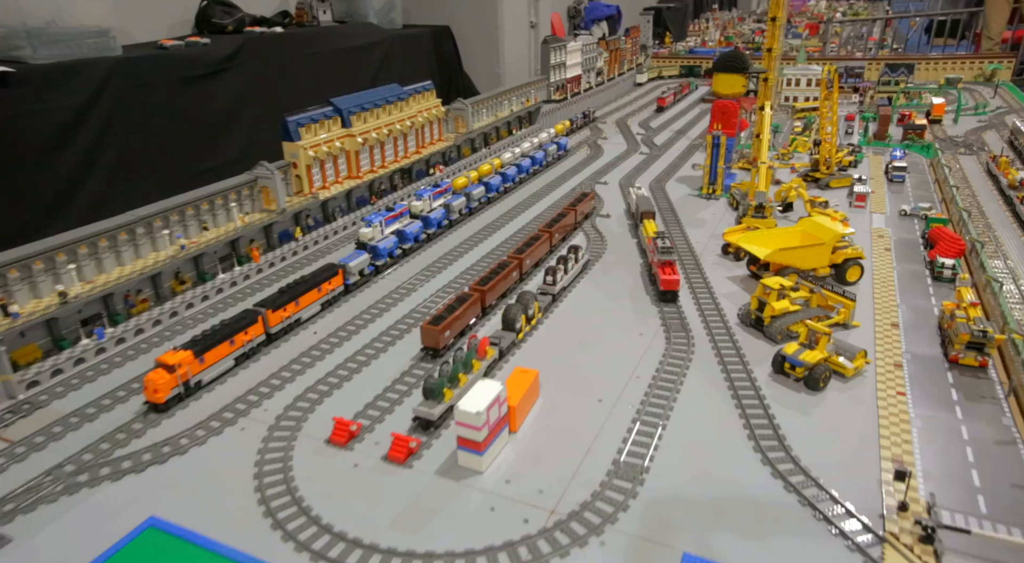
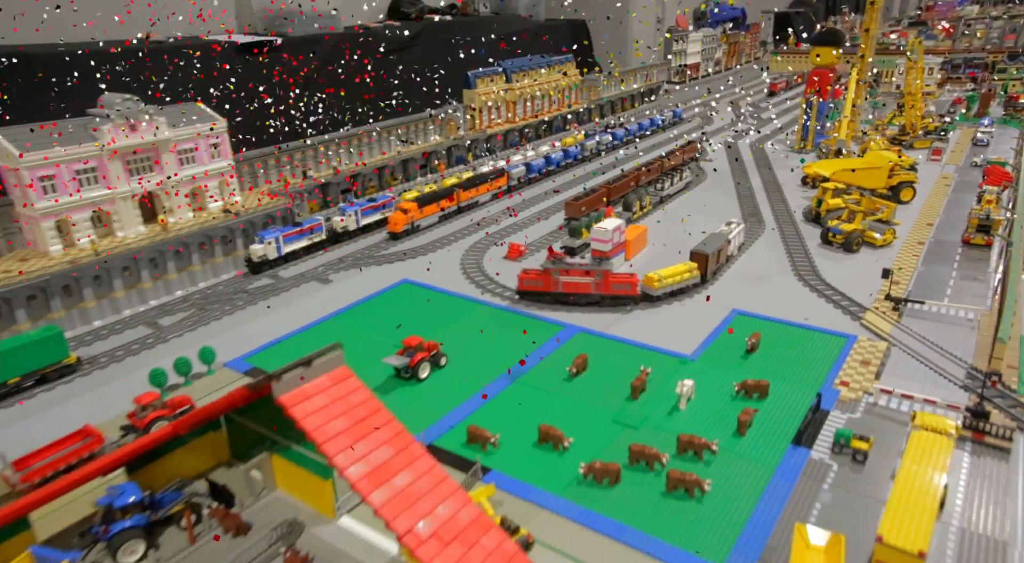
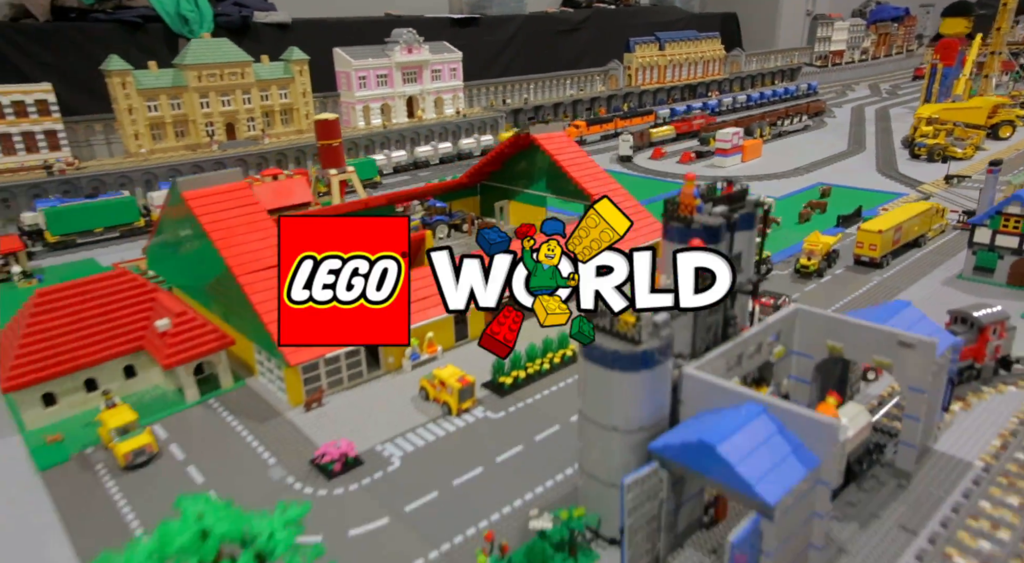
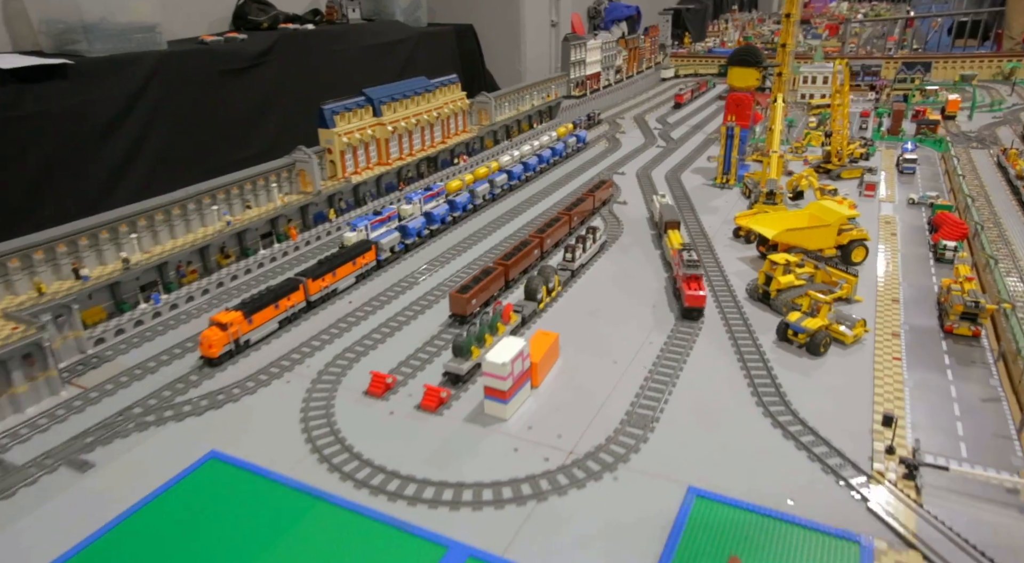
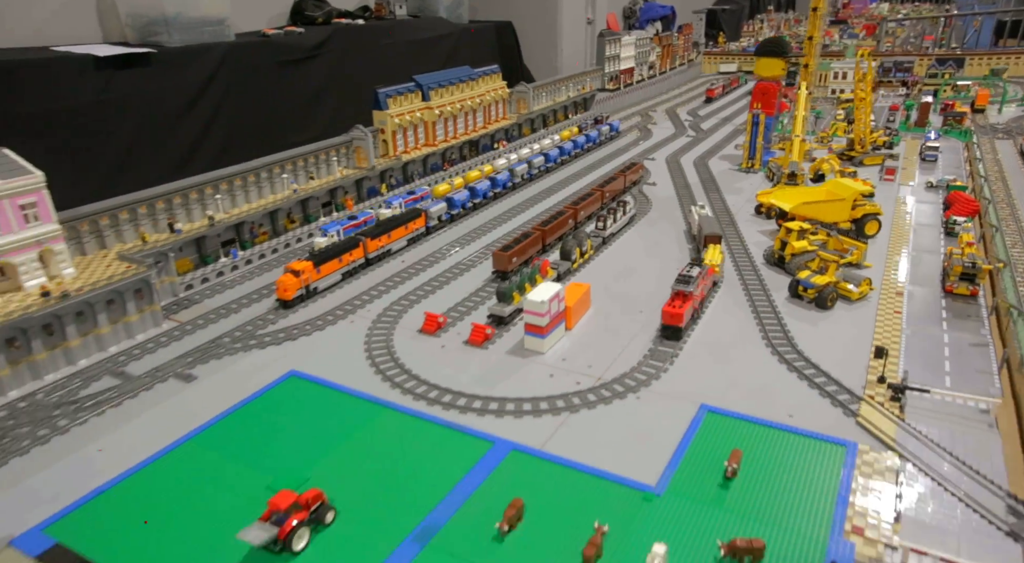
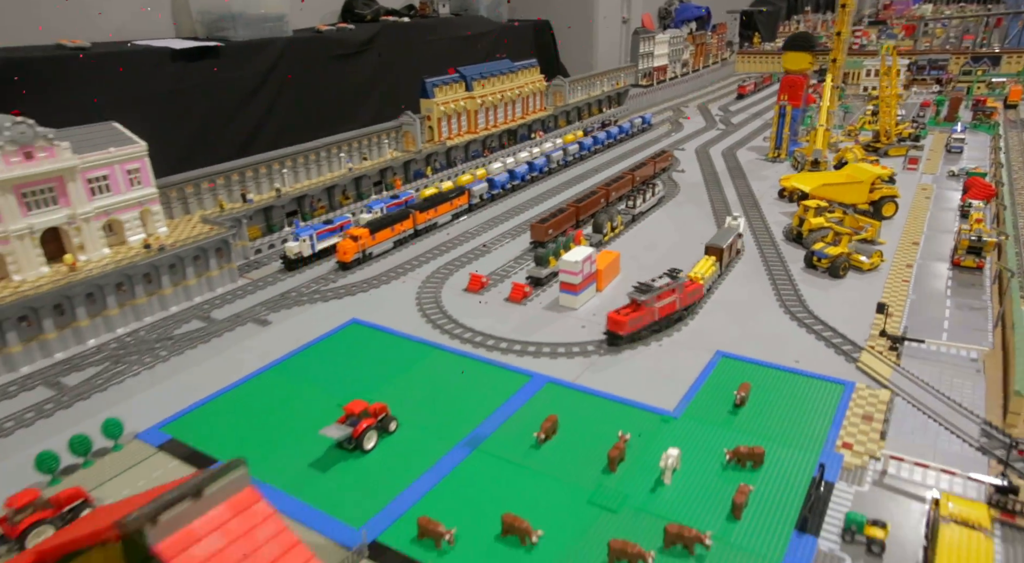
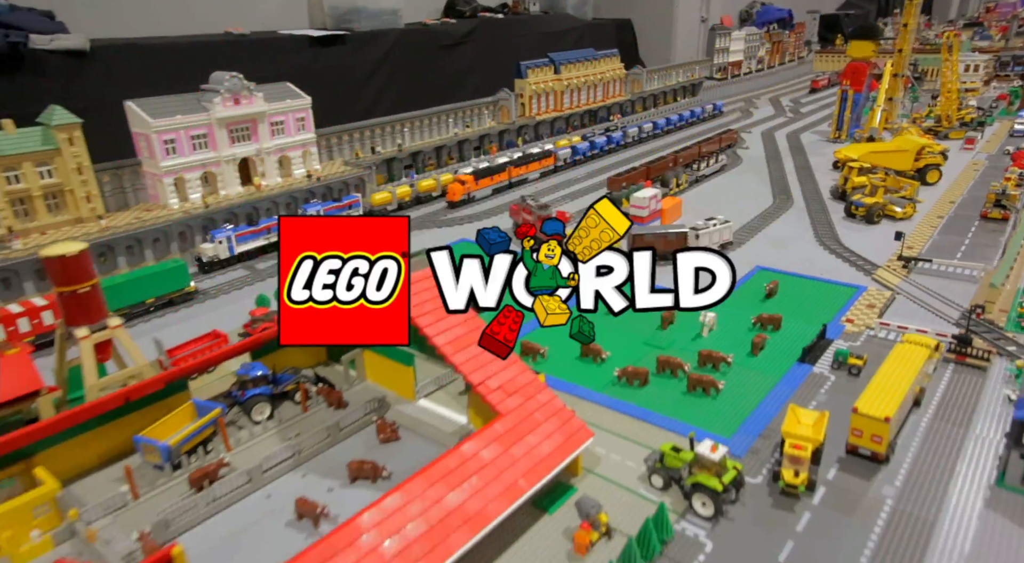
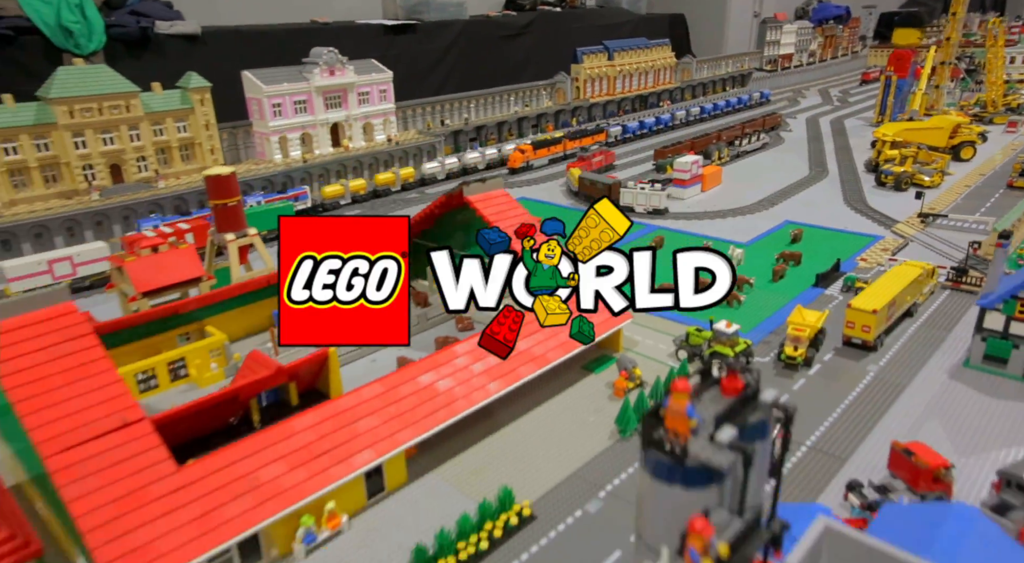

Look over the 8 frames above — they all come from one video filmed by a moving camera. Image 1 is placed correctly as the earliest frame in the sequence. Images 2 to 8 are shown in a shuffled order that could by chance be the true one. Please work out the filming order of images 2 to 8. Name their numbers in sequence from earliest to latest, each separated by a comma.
4, 5, 6, 2, 7, 8, 3
